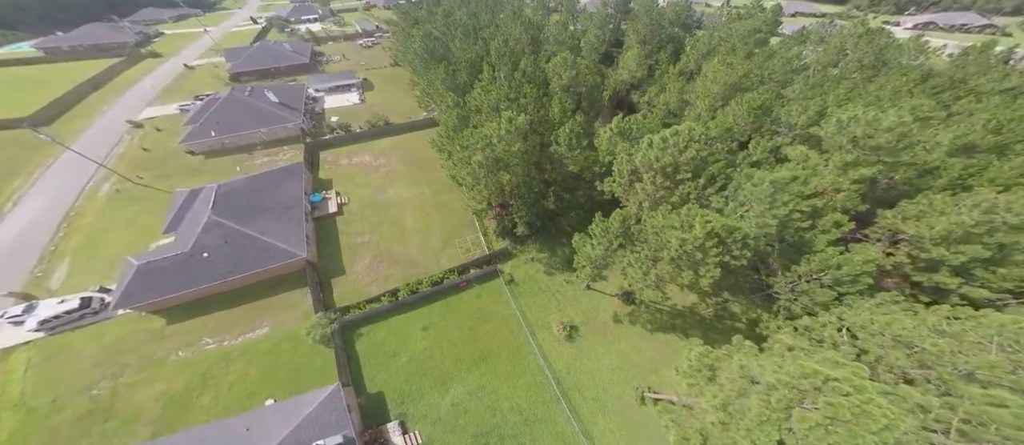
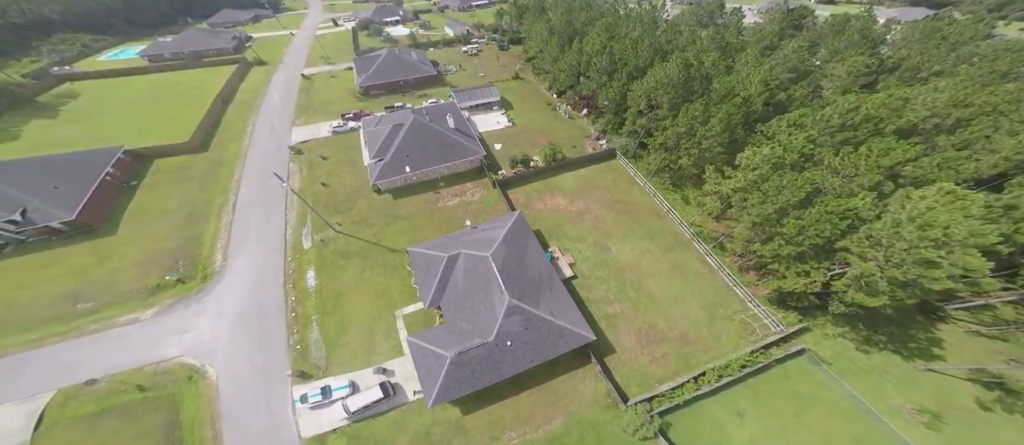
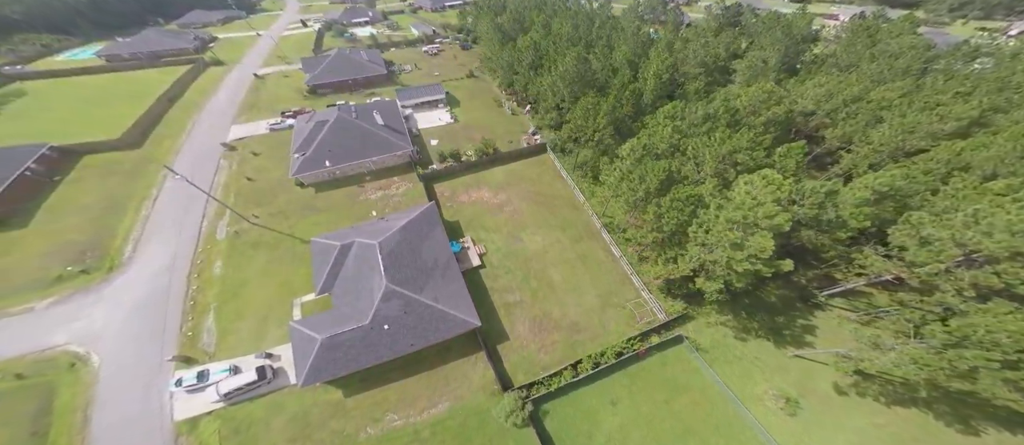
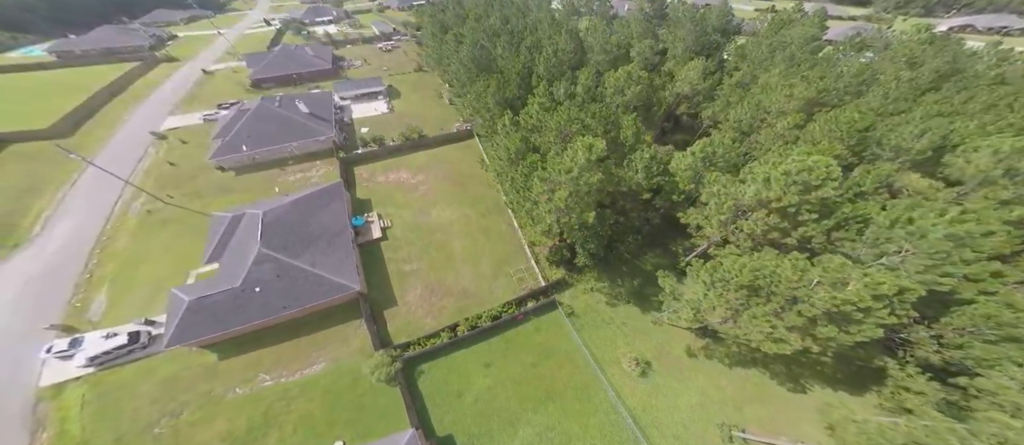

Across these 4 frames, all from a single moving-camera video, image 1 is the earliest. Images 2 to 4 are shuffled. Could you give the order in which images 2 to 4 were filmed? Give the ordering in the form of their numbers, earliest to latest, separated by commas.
4, 3, 2
